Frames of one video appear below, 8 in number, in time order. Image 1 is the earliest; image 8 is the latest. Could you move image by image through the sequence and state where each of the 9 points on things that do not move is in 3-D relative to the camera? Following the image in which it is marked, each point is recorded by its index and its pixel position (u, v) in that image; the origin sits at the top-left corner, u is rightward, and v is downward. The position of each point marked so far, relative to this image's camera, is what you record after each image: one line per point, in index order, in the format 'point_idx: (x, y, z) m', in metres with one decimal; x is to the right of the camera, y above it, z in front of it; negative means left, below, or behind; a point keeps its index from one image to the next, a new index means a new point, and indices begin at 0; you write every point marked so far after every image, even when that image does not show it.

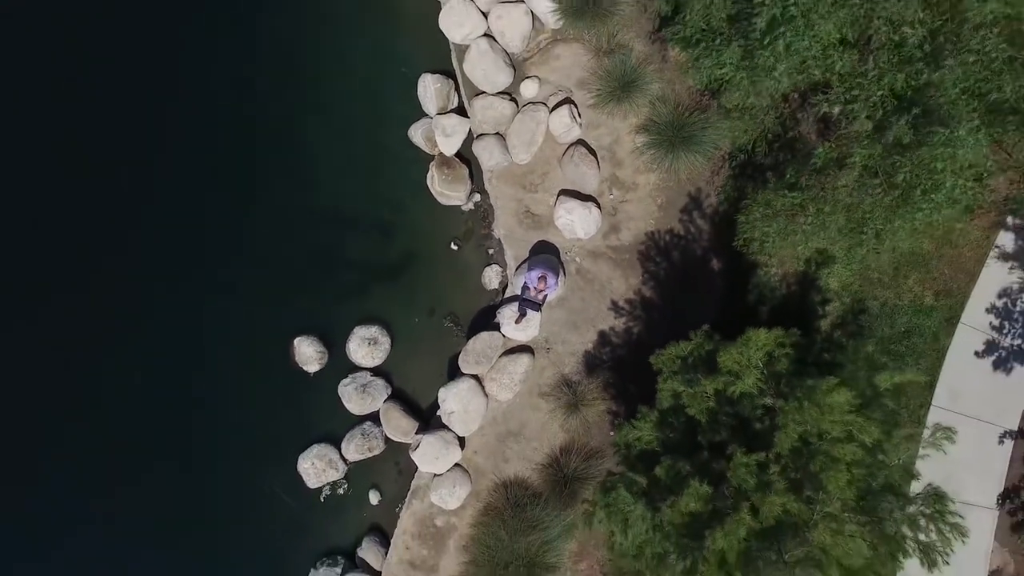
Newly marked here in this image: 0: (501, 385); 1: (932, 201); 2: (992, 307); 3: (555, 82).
0: (-0.8, -5.7, +10.4) m
1: (+19.1, +4.0, +8.0) m
2: (+28.8, -1.4, +10.1) m
3: (+2.9, +13.0, +10.7) m
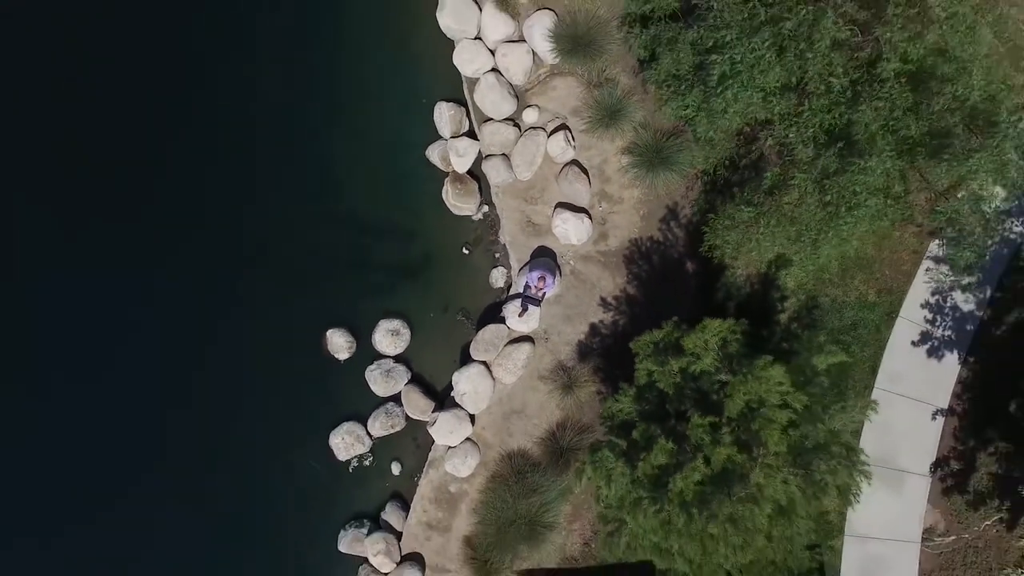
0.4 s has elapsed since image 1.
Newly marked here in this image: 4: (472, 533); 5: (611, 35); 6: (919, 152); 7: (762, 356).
0: (-0.5, -5.7, +12.1) m
1: (+19.4, +4.1, +9.8) m
2: (+29.1, -1.3, +11.9) m
3: (+3.1, +13.0, +12.5) m
4: (-2.7, -17.5, +12.3) m
5: (+6.7, +17.7, +12.0) m
6: (+22.3, +7.4, +9.6) m
7: (+13.1, -3.5, +9.7) m
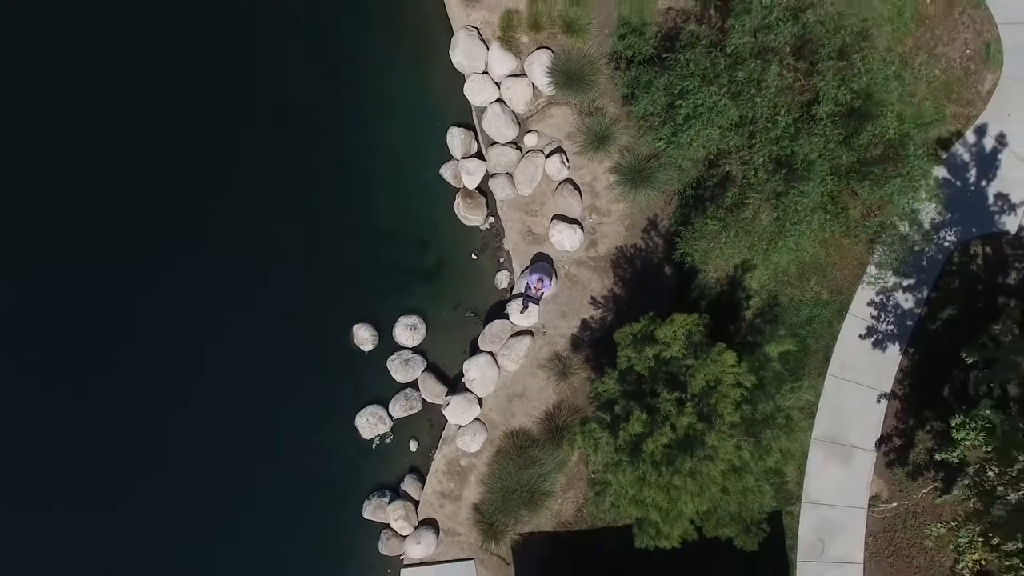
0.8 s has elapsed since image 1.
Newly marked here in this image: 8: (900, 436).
0: (-0.3, -5.7, +14.1) m
1: (+19.6, +4.0, +11.8) m
2: (+29.3, -1.3, +13.9) m
3: (+3.3, +13.0, +14.4) m
4: (-2.5, -17.5, +14.2) m
5: (+6.9, +17.6, +14.0) m
6: (+22.5, +7.3, +11.5) m
7: (+13.3, -3.5, +11.7) m
8: (+31.6, -12.2, +13.7) m
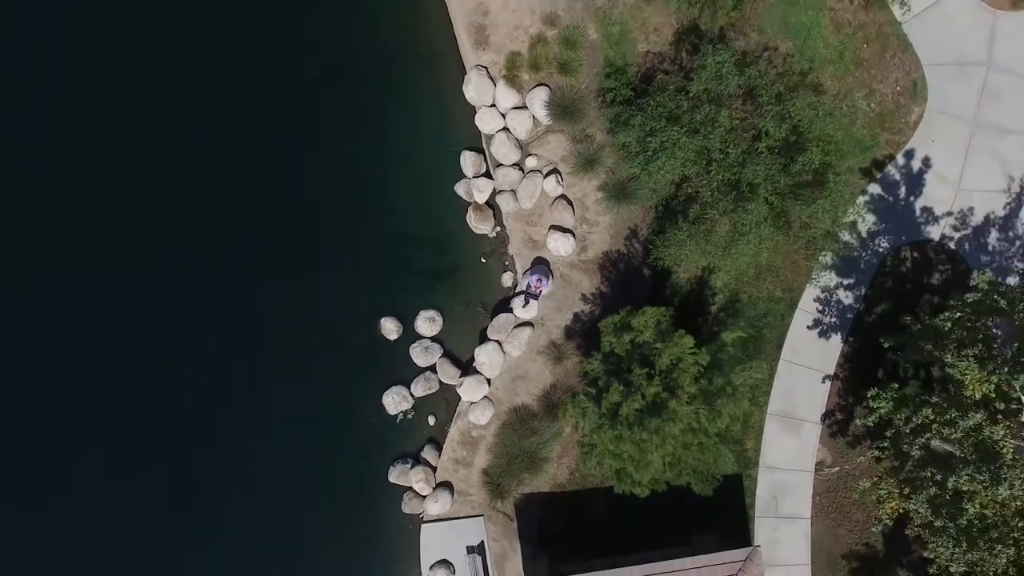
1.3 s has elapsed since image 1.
0: (+0.1, -5.6, +16.8) m
1: (+20.0, +4.1, +14.5) m
2: (+29.6, -1.2, +16.6) m
3: (+3.7, +13.1, +17.2) m
4: (-2.2, -17.4, +16.9) m
5: (+7.3, +17.8, +16.7) m
6: (+22.9, +7.4, +14.3) m
7: (+13.6, -3.4, +14.4) m
8: (+32.0, -12.0, +16.4) m
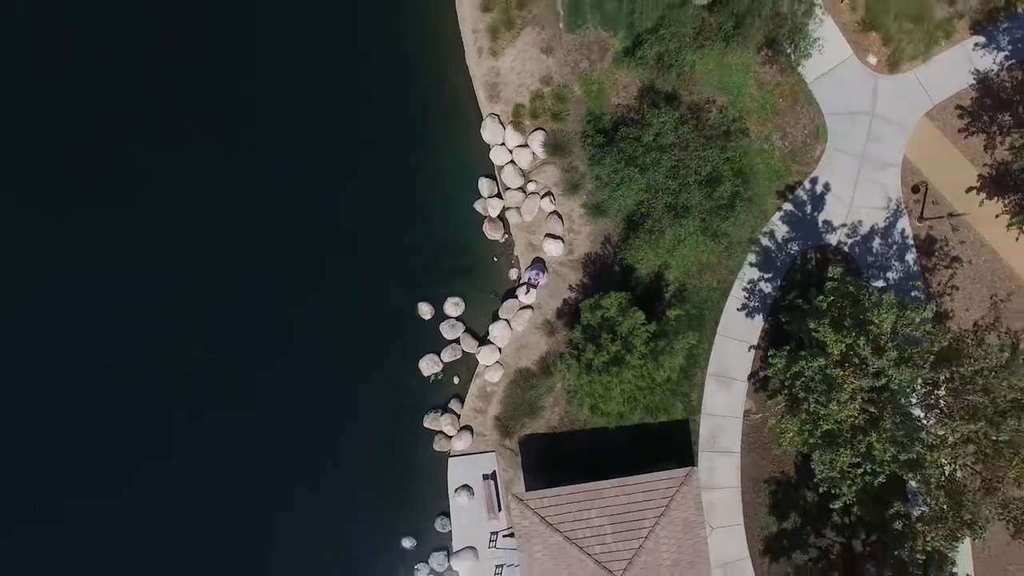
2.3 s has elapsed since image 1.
0: (+0.7, -4.5, +22.5) m
1: (+20.7, +5.2, +20.3) m
2: (+30.3, -0.2, +22.4) m
3: (+4.4, +14.2, +23.0) m
4: (-1.5, -16.4, +22.6) m
5: (+8.0, +18.8, +22.6) m
6: (+23.5, +8.5, +20.1) m
7: (+14.3, -2.4, +20.2) m
8: (+32.6, -11.0, +22.3) m
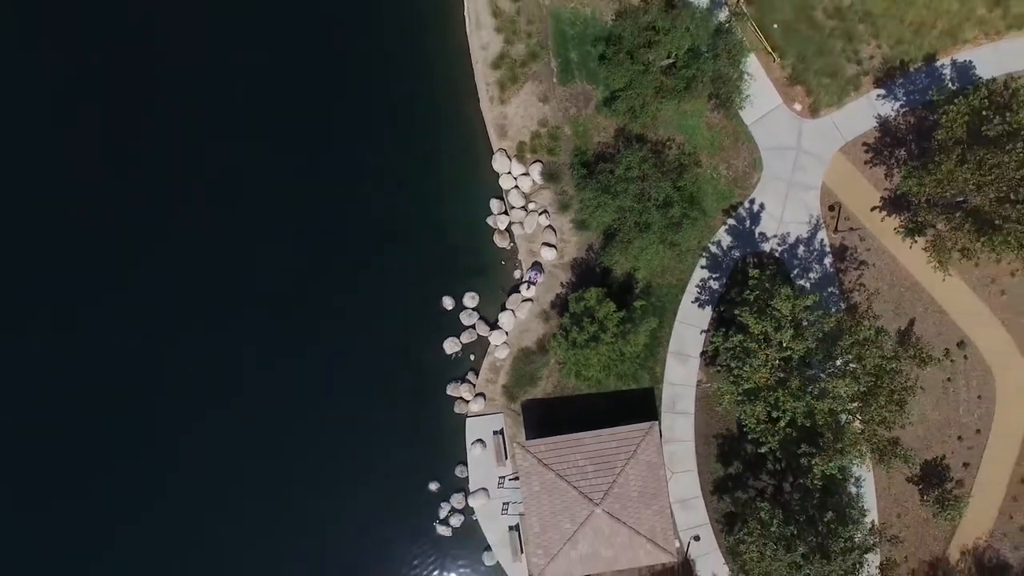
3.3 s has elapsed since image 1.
0: (+1.5, -4.0, +28.9) m
1: (+21.4, +5.7, +26.8) m
2: (+31.0, +0.3, +28.9) m
3: (+5.1, +14.7, +29.4) m
4: (-0.8, -15.9, +29.0) m
5: (+8.7, +19.3, +29.0) m
6: (+24.3, +9.0, +26.5) m
7: (+15.0, -1.9, +26.6) m
8: (+33.3, -10.5, +28.7) m
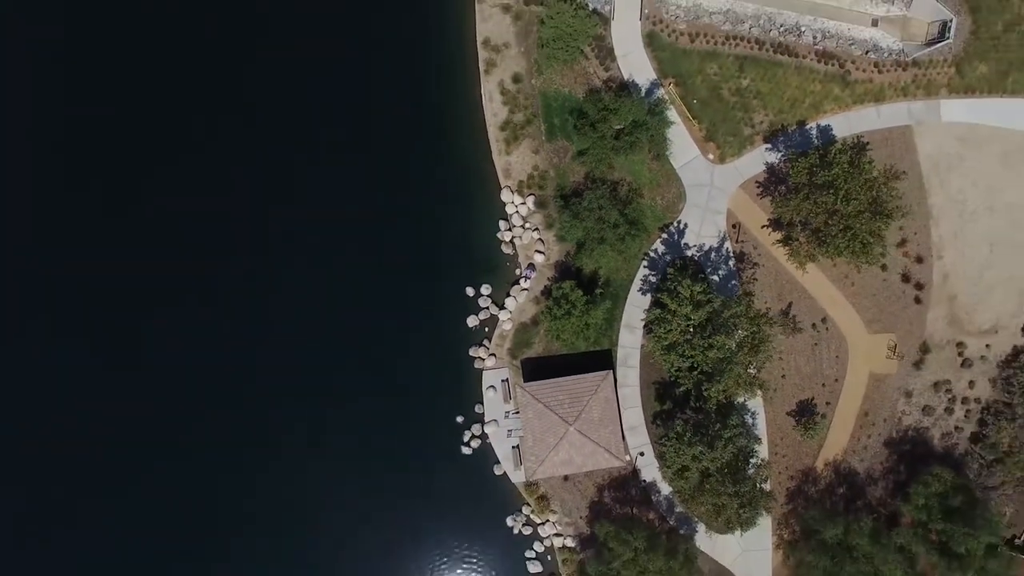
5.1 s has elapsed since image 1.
0: (+2.0, -2.3, +42.3) m
1: (+21.9, +7.4, +40.2) m
2: (+31.6, +2.0, +42.3) m
3: (+5.7, +16.4, +42.8) m
4: (-0.2, -14.2, +42.4) m
5: (+9.3, +21.0, +42.4) m
6: (+24.8, +10.7, +39.9) m
7: (+15.6, -0.2, +40.0) m
8: (+33.9, -8.9, +42.0) m
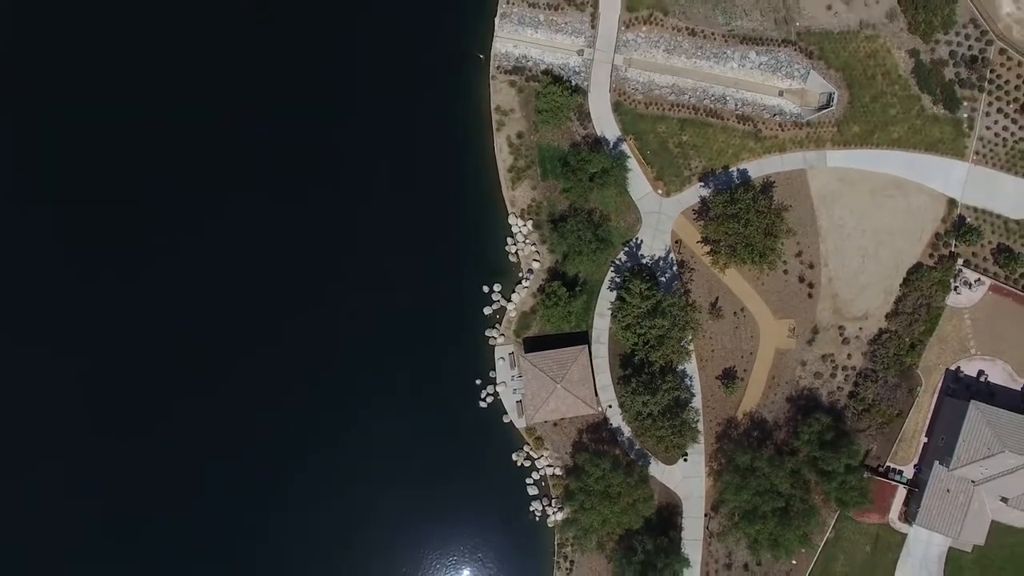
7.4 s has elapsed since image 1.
0: (+3.5, -1.8, +58.8) m
1: (+23.4, +7.9, +56.7) m
2: (+33.1, +2.5, +58.7) m
3: (+7.2, +16.9, +59.4) m
4: (+1.2, -13.6, +58.9) m
5: (+10.8, +21.5, +59.0) m
6: (+26.3, +11.2, +56.4) m
7: (+17.1, +0.4, +56.5) m
8: (+35.4, -8.3, +58.4) m
